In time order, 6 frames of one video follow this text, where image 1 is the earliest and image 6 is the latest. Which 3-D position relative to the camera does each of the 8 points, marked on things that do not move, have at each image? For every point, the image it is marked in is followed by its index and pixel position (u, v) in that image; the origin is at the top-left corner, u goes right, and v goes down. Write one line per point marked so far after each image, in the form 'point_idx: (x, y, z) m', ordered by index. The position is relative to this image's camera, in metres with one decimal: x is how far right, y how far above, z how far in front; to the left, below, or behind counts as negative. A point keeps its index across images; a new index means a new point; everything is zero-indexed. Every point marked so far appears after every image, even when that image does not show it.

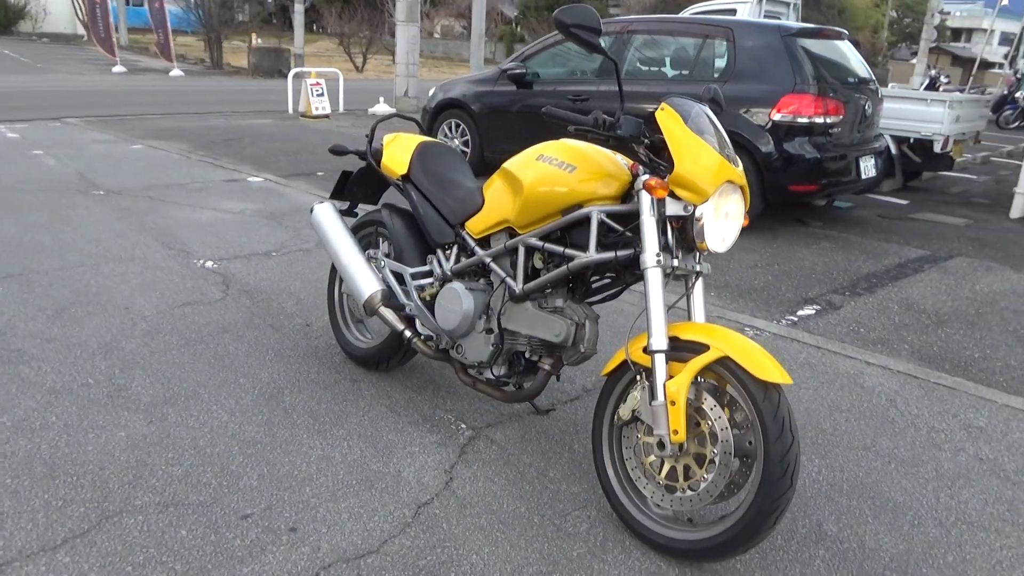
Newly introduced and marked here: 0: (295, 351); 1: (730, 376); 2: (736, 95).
0: (-1.2, -0.4, +4.4) m
1: (+0.7, -0.3, +2.7) m
2: (+2.2, +1.8, +7.5) m
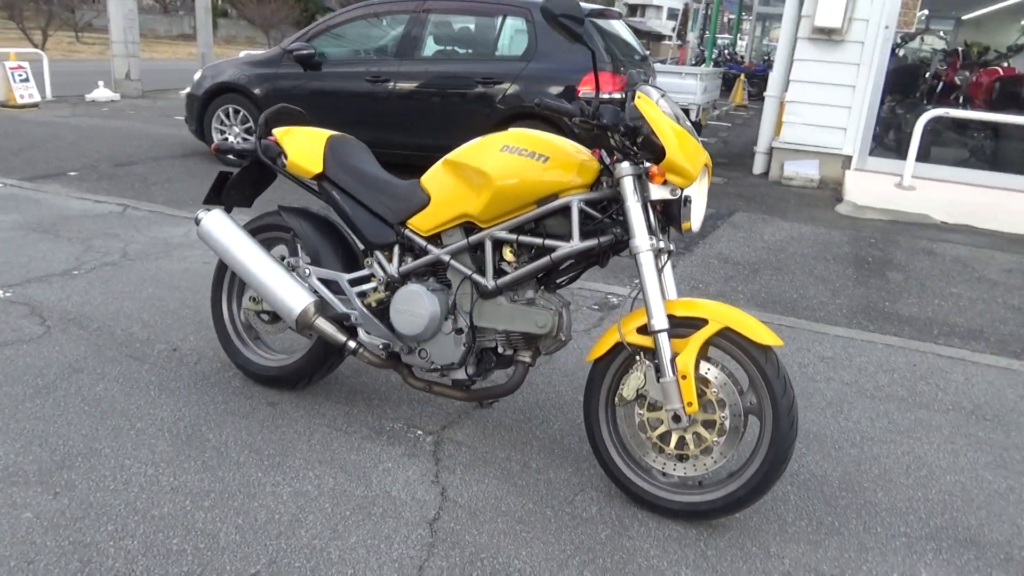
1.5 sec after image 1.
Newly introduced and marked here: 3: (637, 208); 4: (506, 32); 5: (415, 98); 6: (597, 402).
0: (-1.6, -0.5, +3.9) m
1: (+0.8, -0.2, +2.9) m
2: (+0.3, +2.1, +7.8) m
3: (+0.5, +0.3, +2.9) m
4: (-0.1, +2.7, +8.1) m
5: (-1.0, +2.0, +8.2) m
6: (+0.3, -0.4, +3.1) m
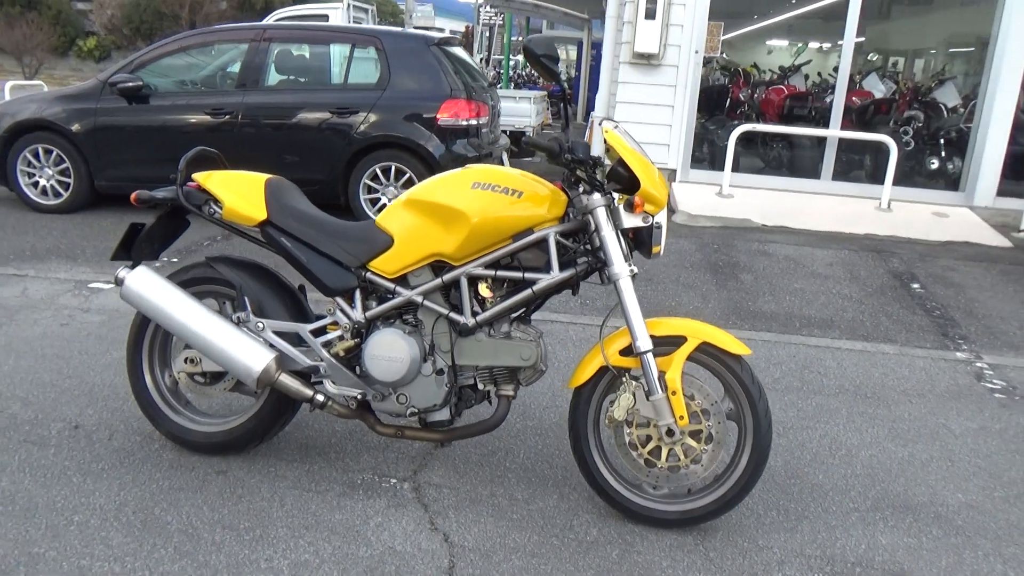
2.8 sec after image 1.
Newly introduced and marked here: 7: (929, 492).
0: (-1.8, -0.8, +3.4) m
1: (+0.8, -0.3, +3.1) m
2: (-1.1, +1.8, +7.7) m
3: (+0.4, +0.2, +3.0) m
4: (-1.7, +2.3, +8.0) m
5: (-2.5, +1.6, +7.9) m
6: (+0.3, -0.6, +3.2) m
7: (+1.9, -0.9, +3.6) m
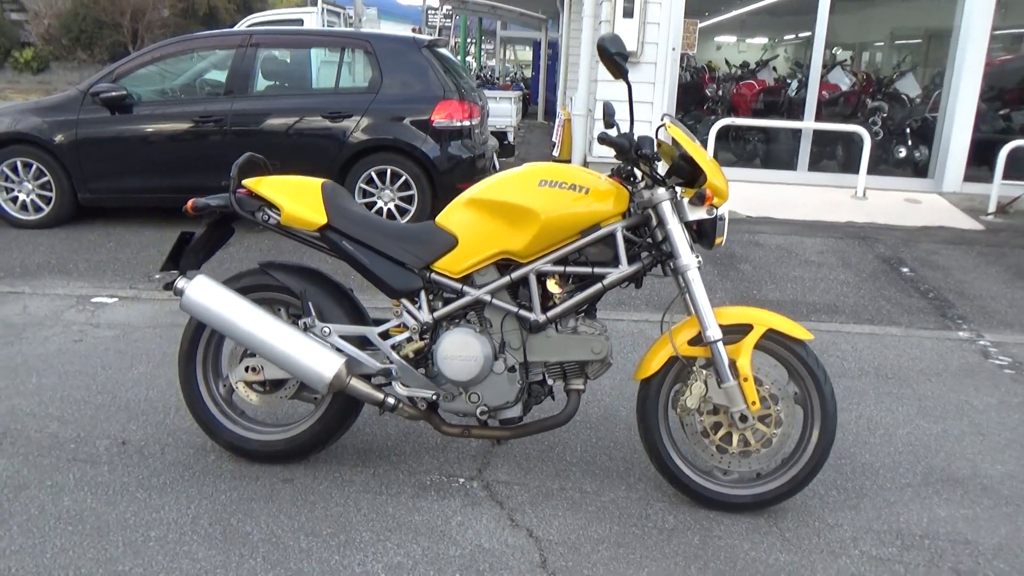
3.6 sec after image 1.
0: (-1.5, -0.8, +3.4) m
1: (+1.0, -0.2, +3.2) m
2: (-1.2, +1.8, +7.7) m
3: (+0.7, +0.2, +3.1) m
4: (-1.7, +2.3, +7.9) m
5: (-2.6, +1.5, +7.7) m
6: (+0.6, -0.5, +3.2) m
7: (+2.2, -0.9, +3.8) m
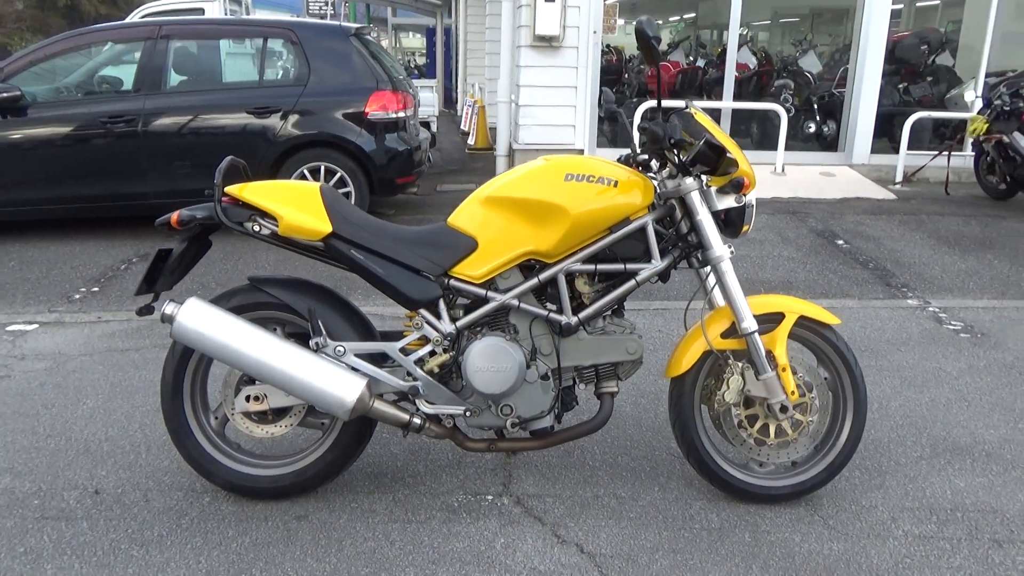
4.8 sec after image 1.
0: (-1.4, -0.9, +3.0) m
1: (+1.1, -0.2, +3.1) m
2: (-1.8, +1.8, +7.3) m
3: (+0.7, +0.3, +3.0) m
4: (-2.4, +2.2, +7.4) m
5: (-3.1, +1.4, +7.1) m
6: (+0.7, -0.5, +3.1) m
7: (+2.3, -0.7, +3.9) m
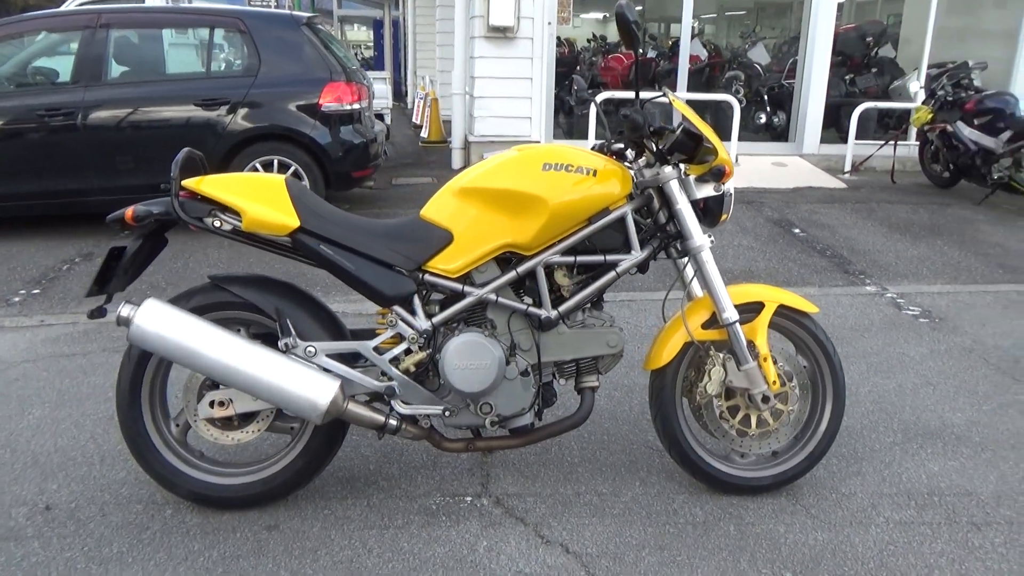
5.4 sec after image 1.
0: (-1.4, -0.9, +2.8) m
1: (+1.1, -0.1, +3.1) m
2: (-2.2, +1.8, +7.0) m
3: (+0.7, +0.3, +2.9) m
4: (-2.8, +2.2, +7.1) m
5: (-3.5, +1.4, +6.8) m
6: (+0.6, -0.5, +3.1) m
7: (+2.1, -0.6, +3.9) m
